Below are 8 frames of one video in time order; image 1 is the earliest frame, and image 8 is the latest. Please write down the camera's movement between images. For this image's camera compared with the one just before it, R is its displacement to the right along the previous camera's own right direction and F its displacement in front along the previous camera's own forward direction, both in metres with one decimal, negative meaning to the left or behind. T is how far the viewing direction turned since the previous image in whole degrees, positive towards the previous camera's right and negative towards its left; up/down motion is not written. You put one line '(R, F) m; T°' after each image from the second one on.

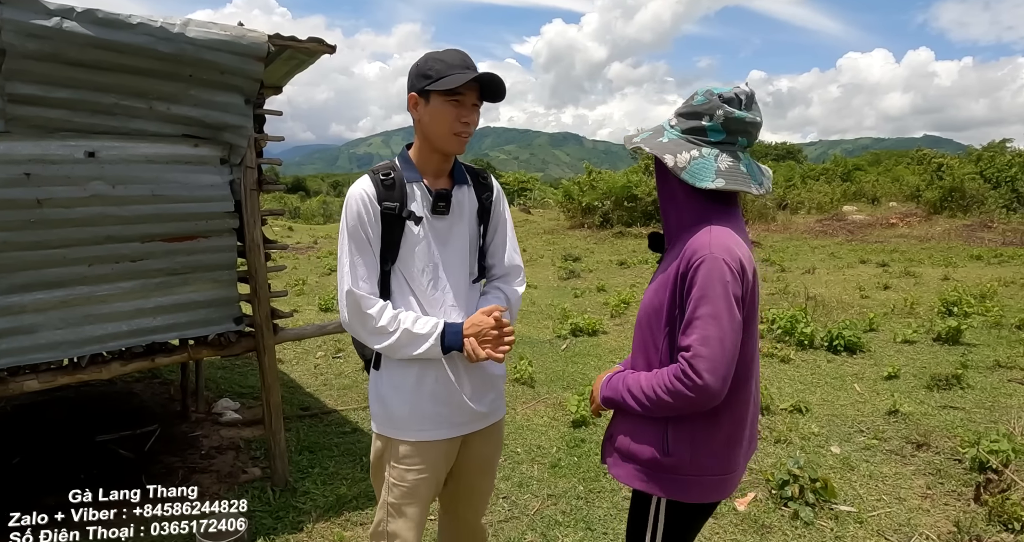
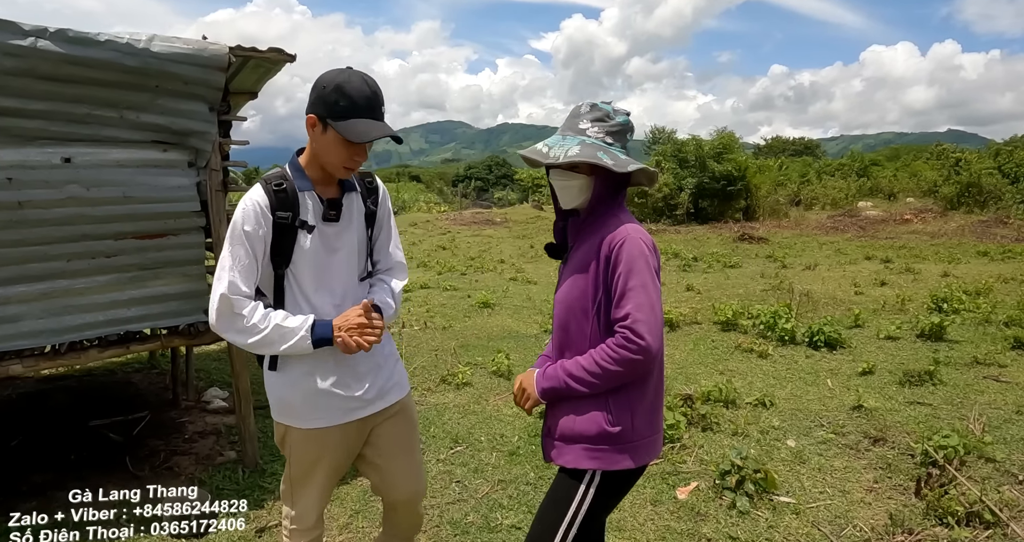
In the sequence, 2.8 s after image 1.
(+0.4, -0.1) m; -2°
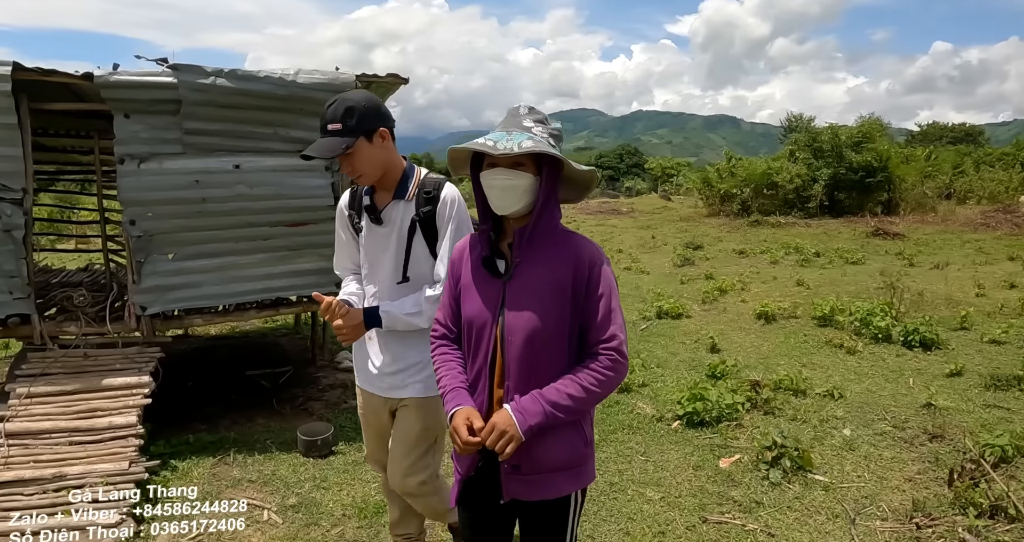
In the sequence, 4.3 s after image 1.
(+0.4, -0.6) m; -12°
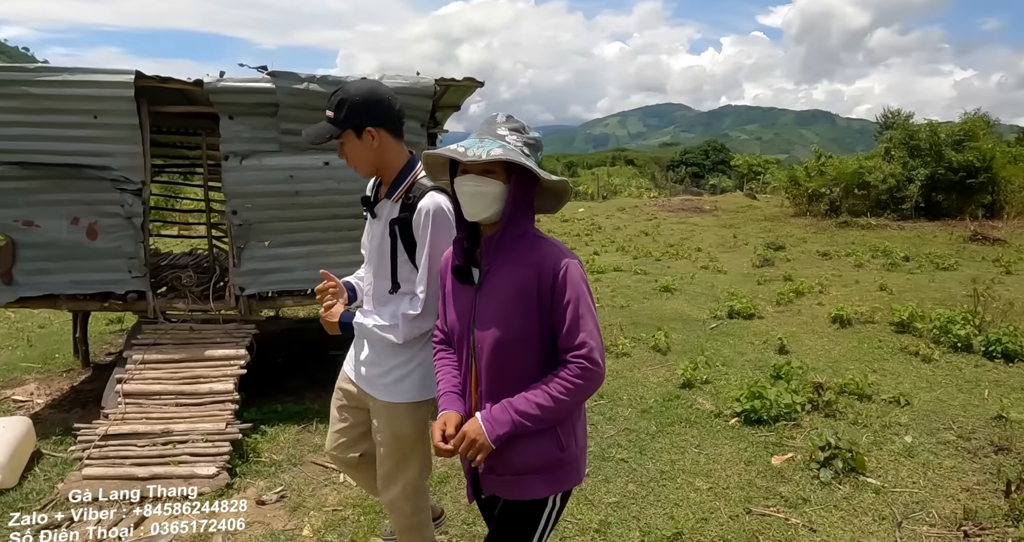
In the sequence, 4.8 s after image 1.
(+0.1, -0.2) m; -7°
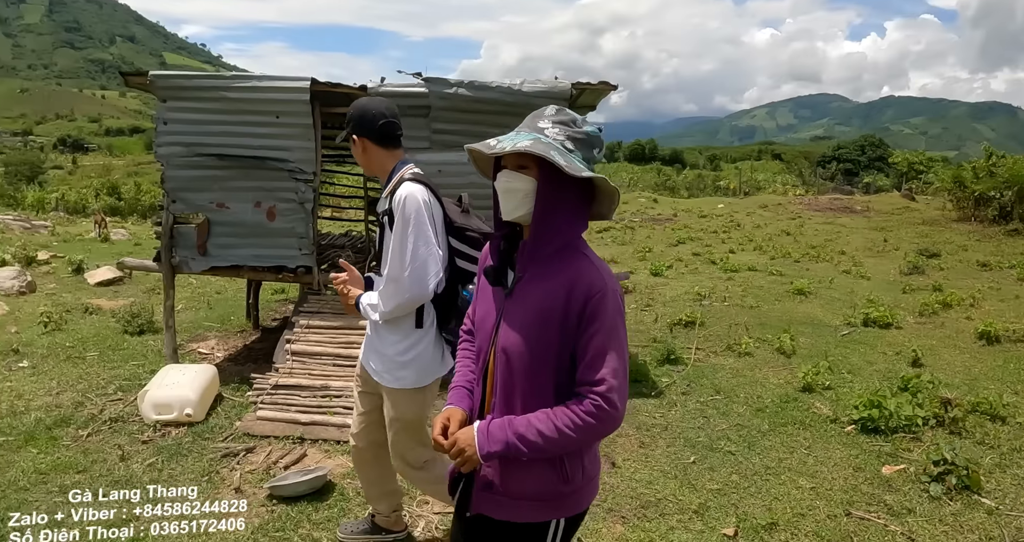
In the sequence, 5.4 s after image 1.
(+0.1, -0.4) m; -12°
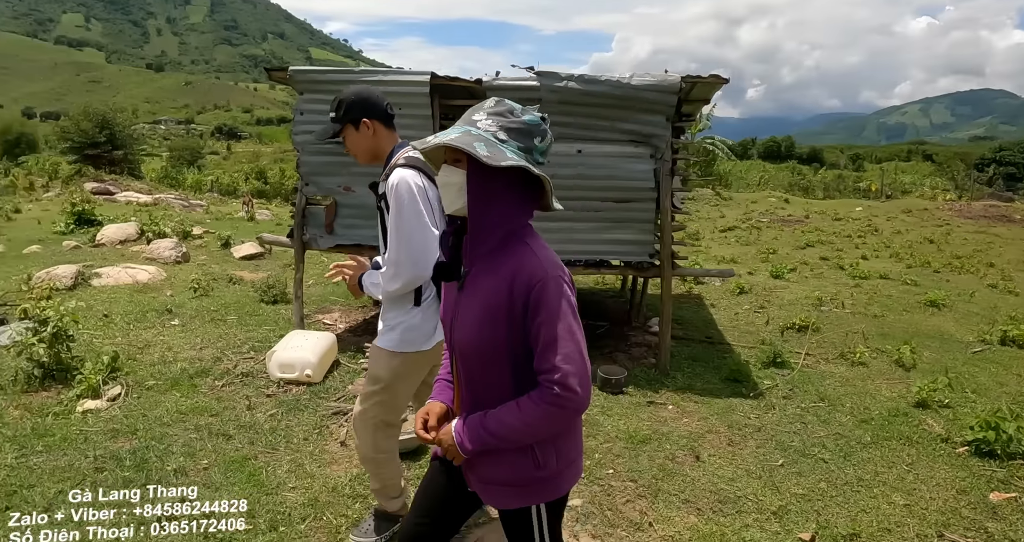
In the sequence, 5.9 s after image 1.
(+0.2, -0.1) m; -10°
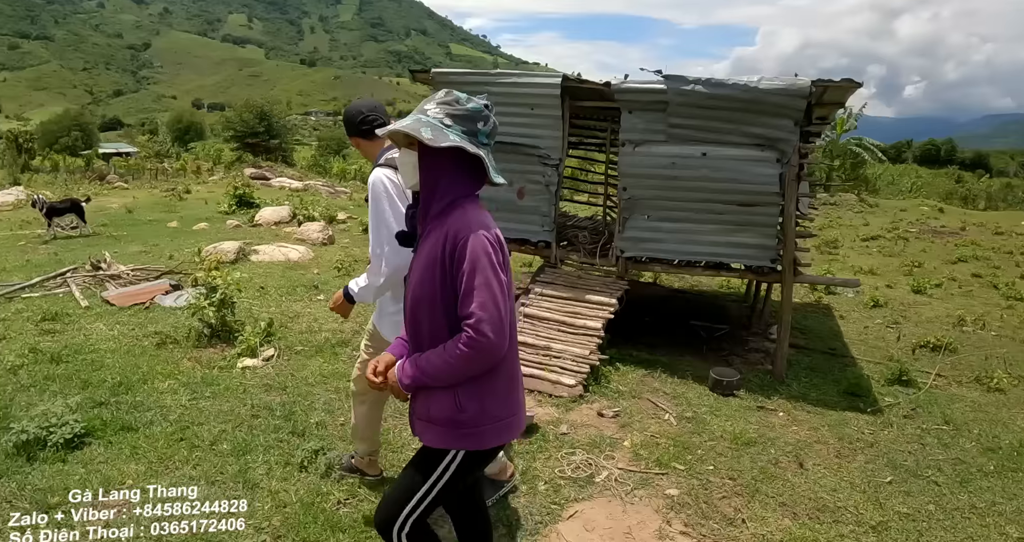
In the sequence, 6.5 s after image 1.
(+0.1, -0.4) m; -11°
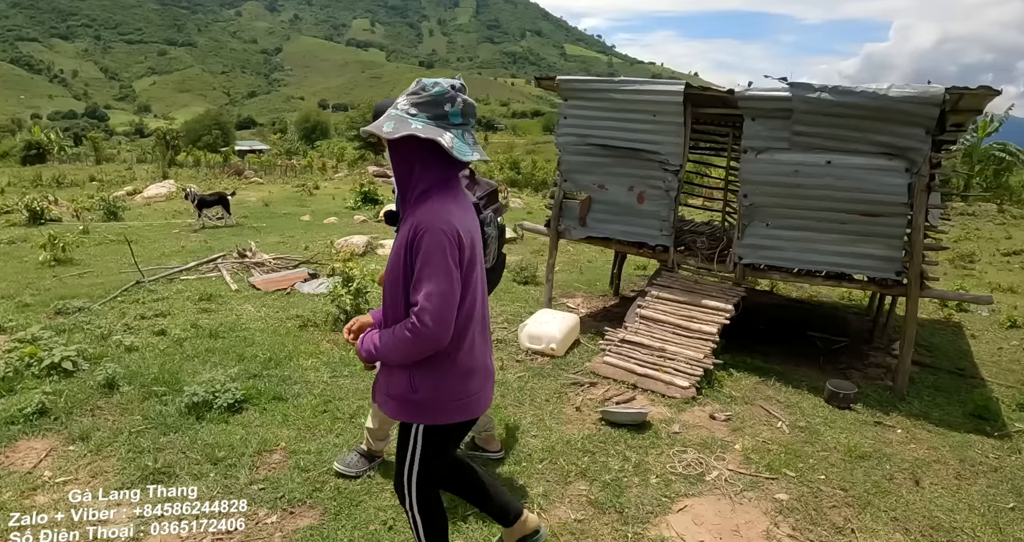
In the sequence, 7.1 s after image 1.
(-0.2, -0.6) m; -10°
